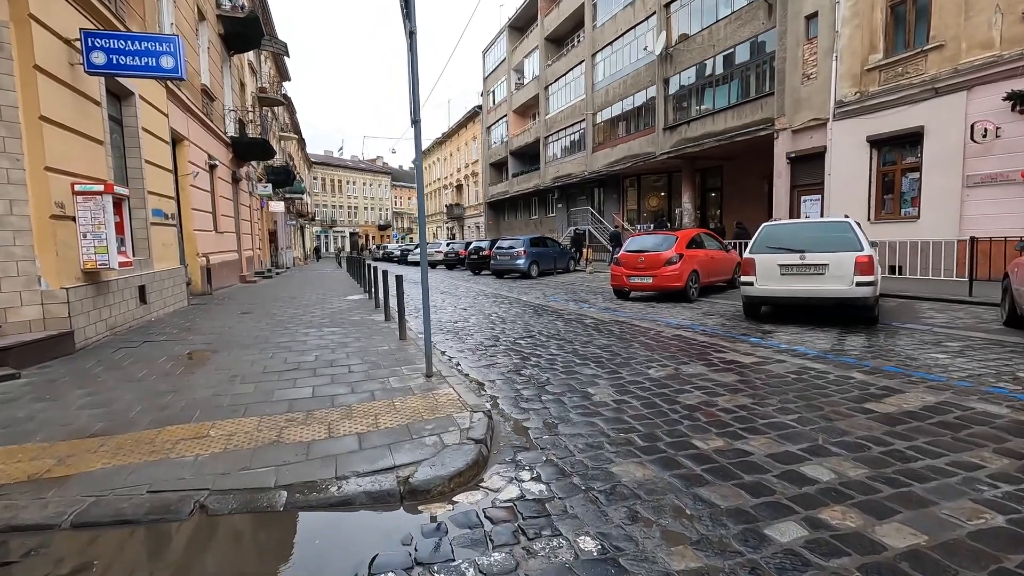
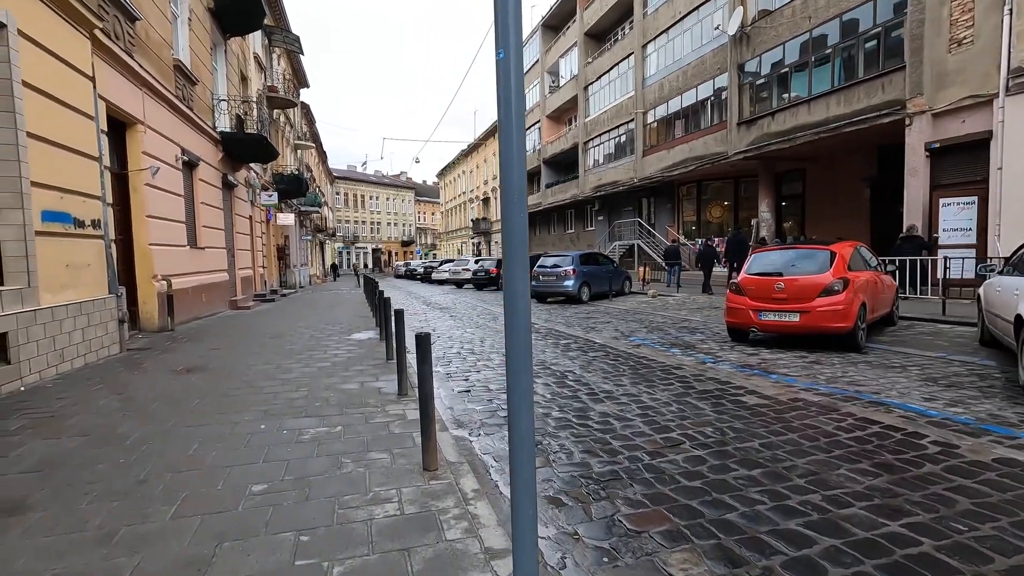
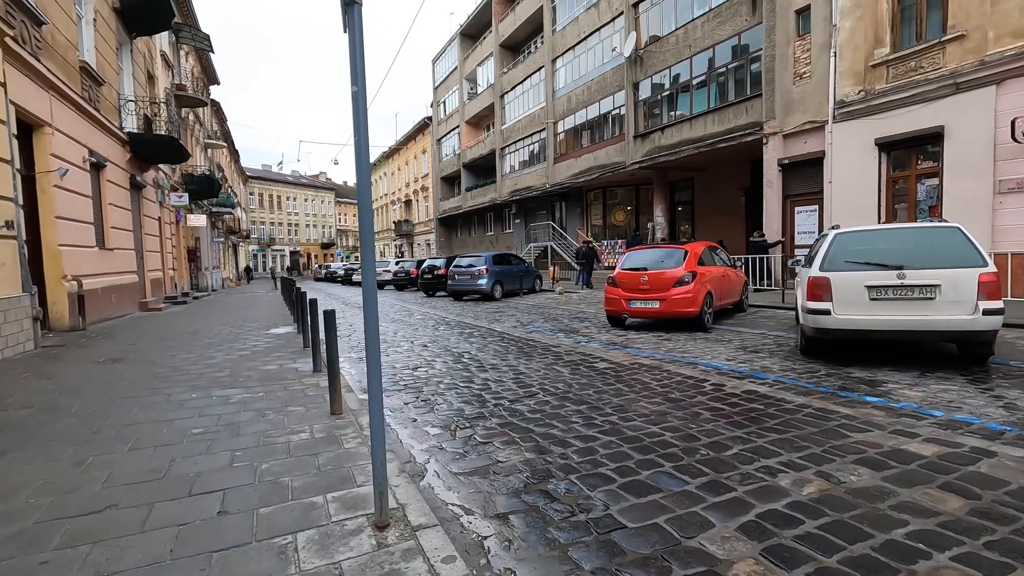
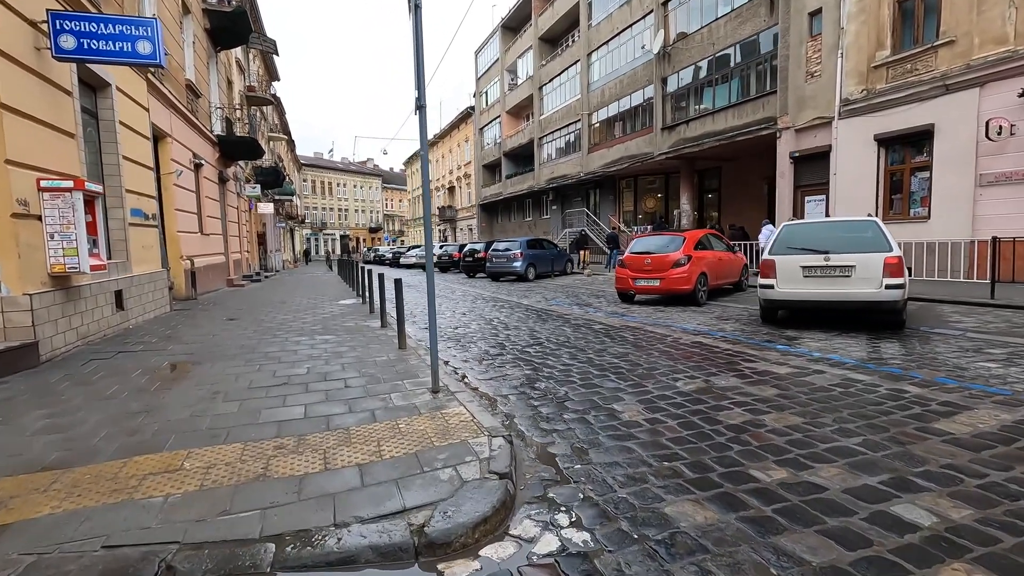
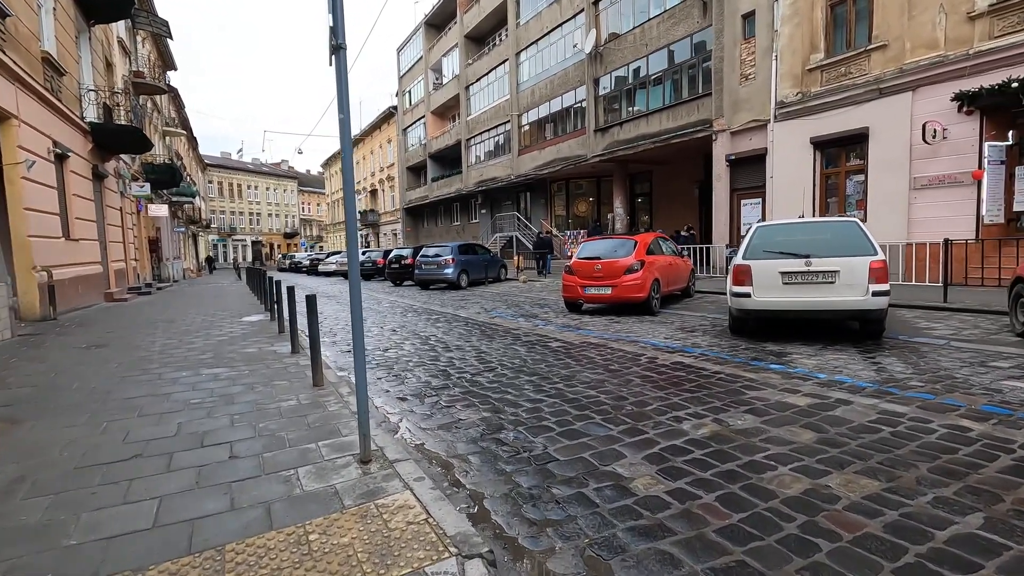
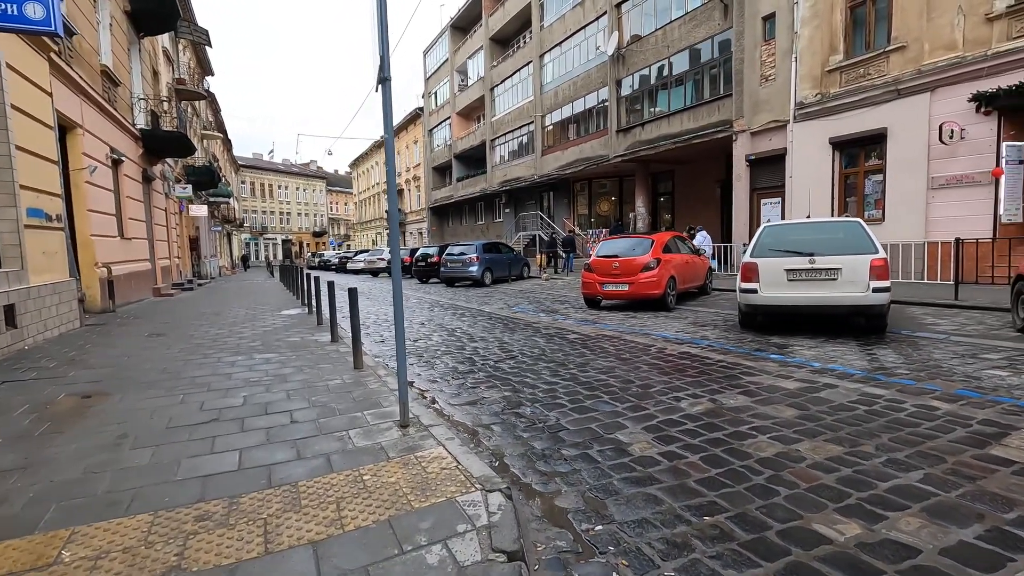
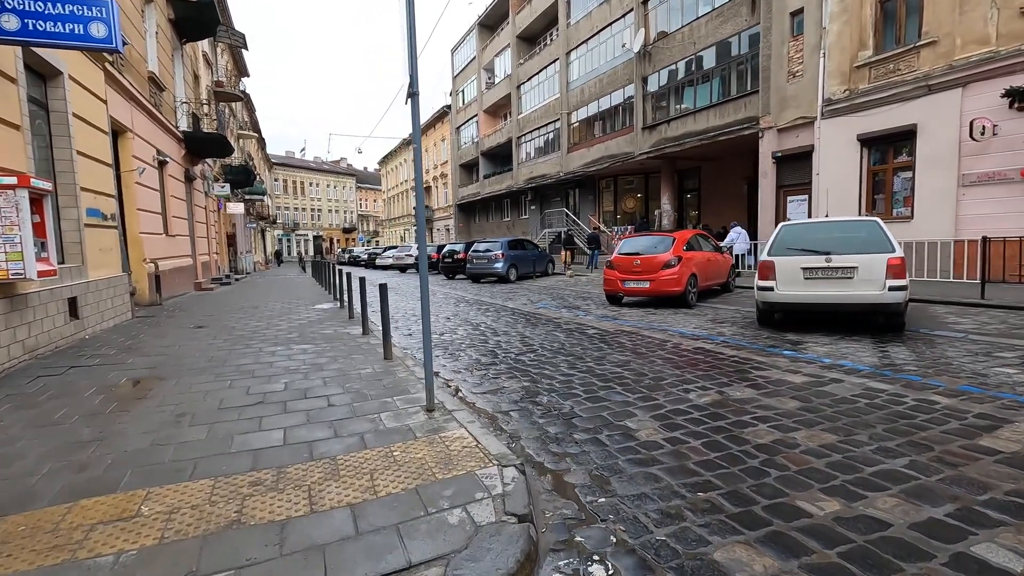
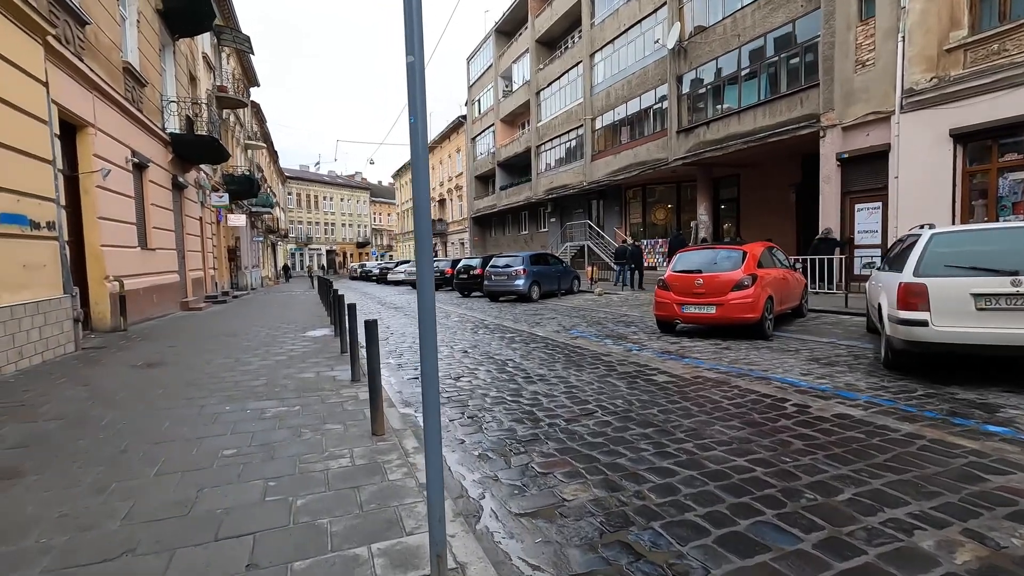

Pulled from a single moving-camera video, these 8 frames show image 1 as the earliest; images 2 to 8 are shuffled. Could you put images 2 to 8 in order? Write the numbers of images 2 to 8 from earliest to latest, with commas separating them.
4, 7, 6, 5, 3, 8, 2
